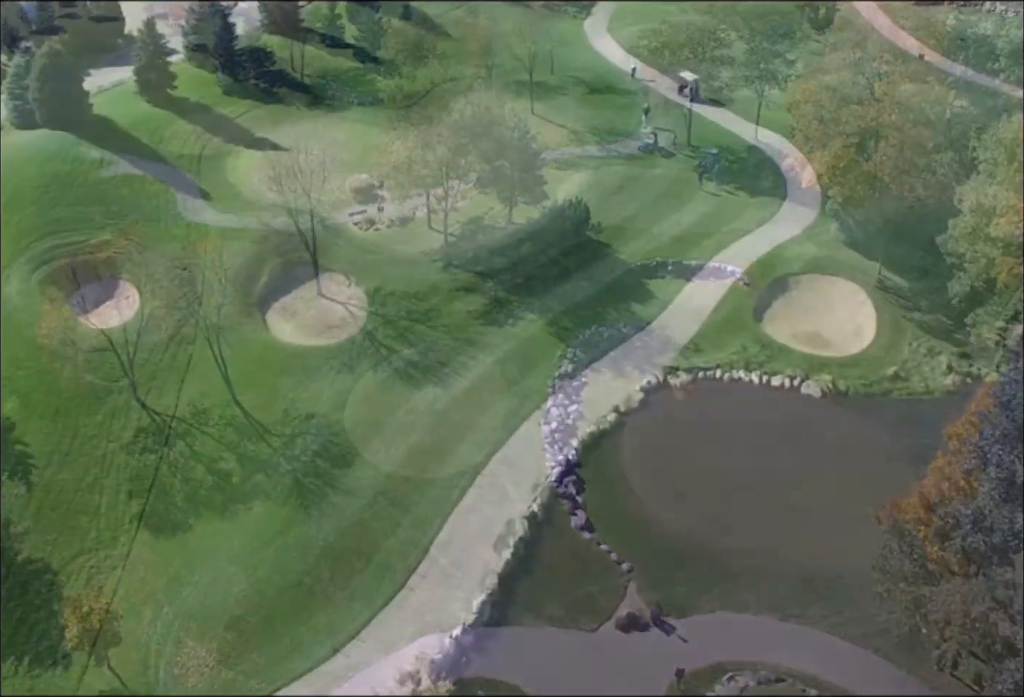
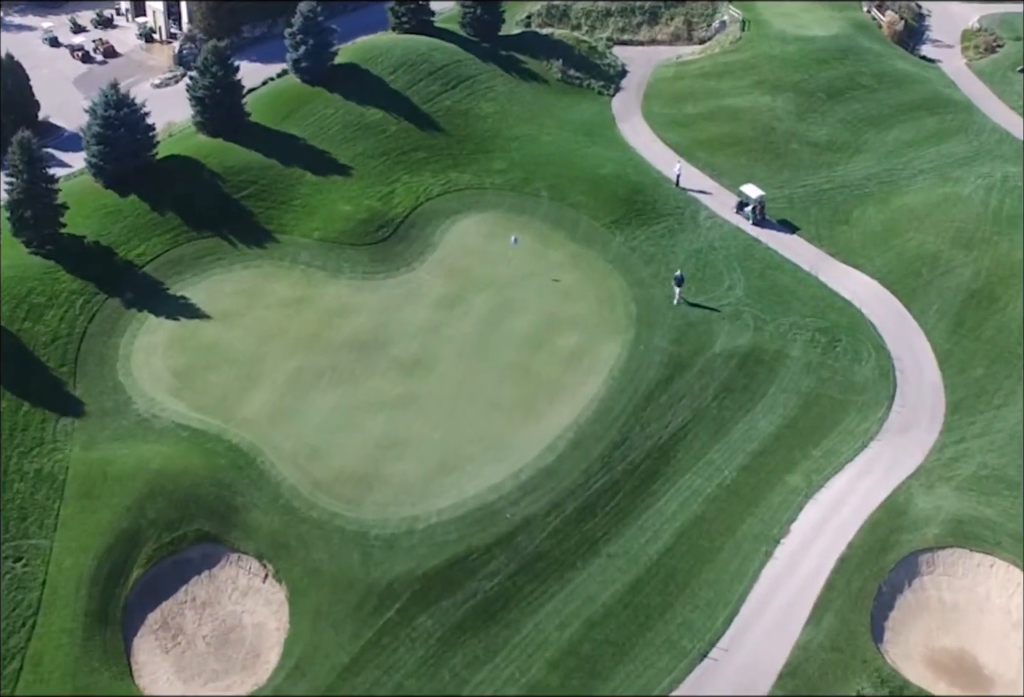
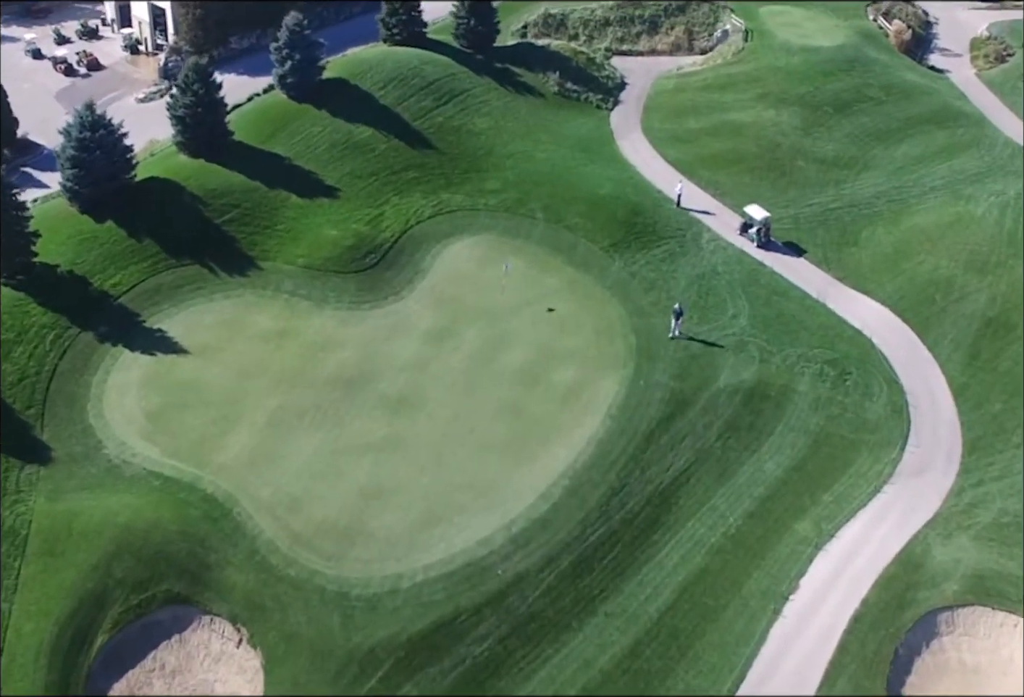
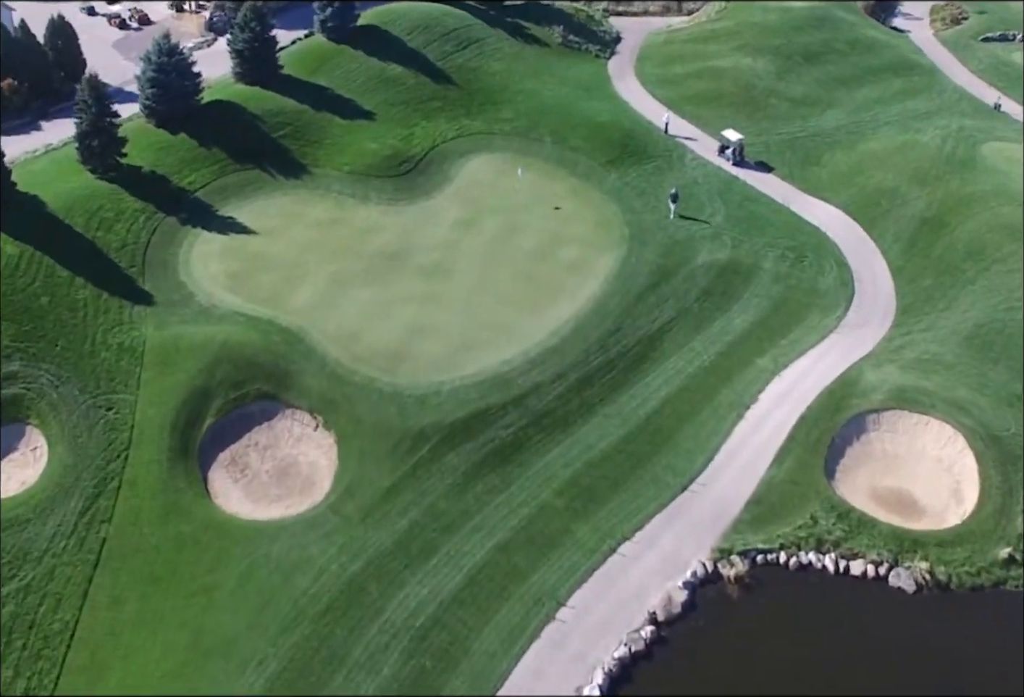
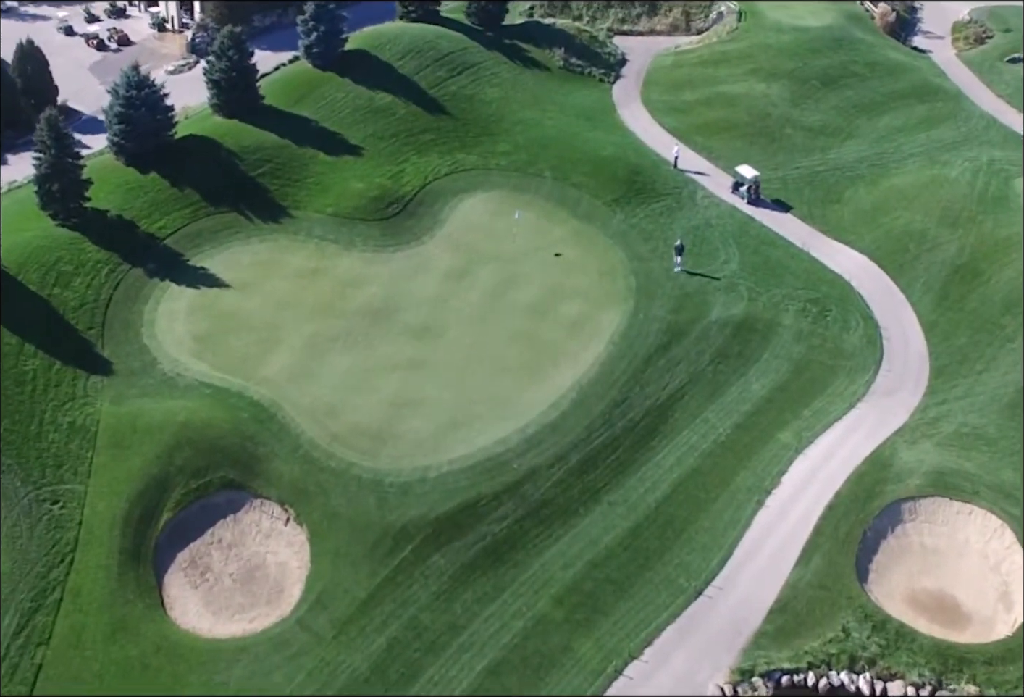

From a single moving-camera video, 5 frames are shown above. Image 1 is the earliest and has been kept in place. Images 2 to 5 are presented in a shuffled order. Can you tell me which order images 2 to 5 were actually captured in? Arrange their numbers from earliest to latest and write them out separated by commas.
4, 5, 2, 3
